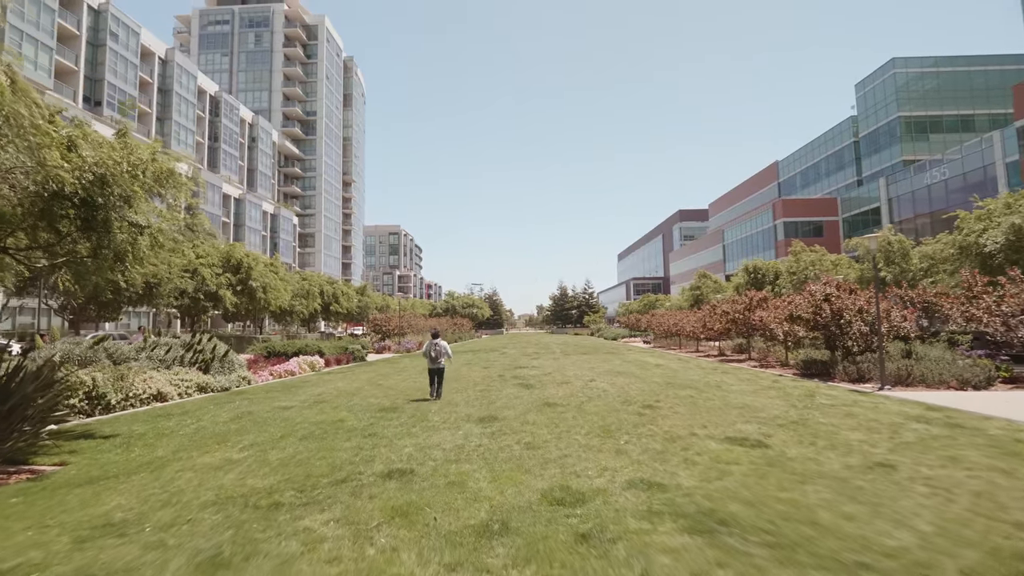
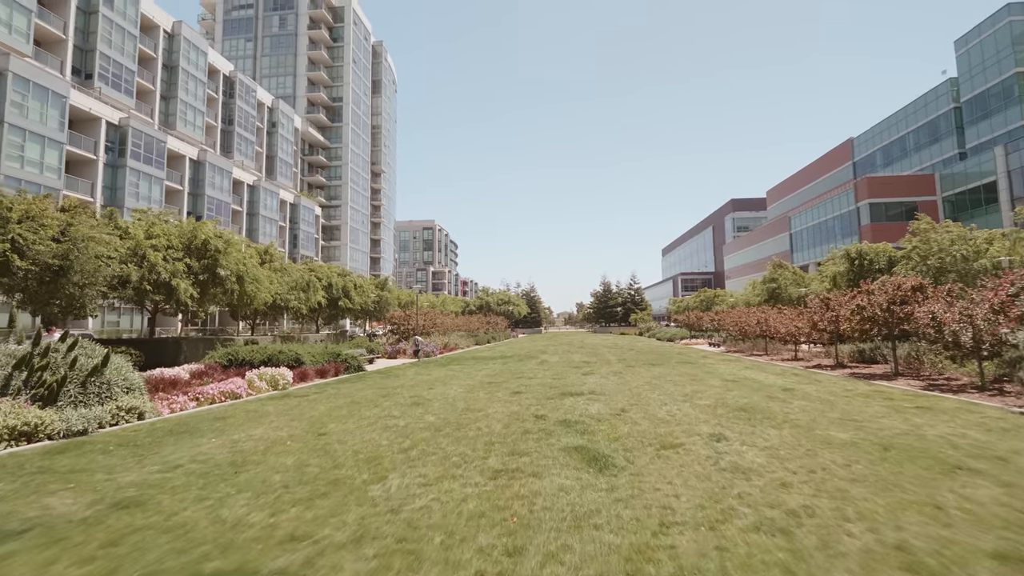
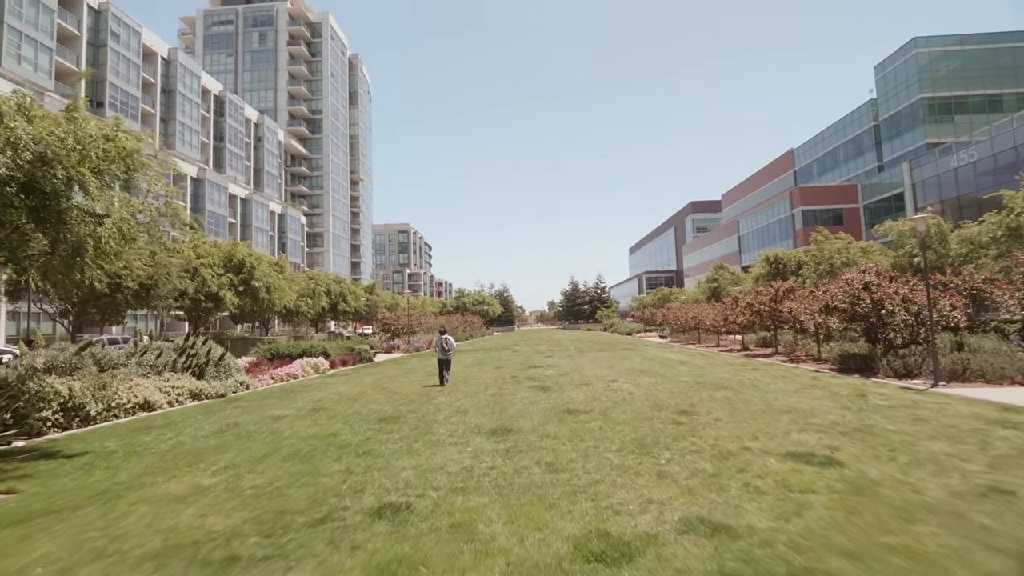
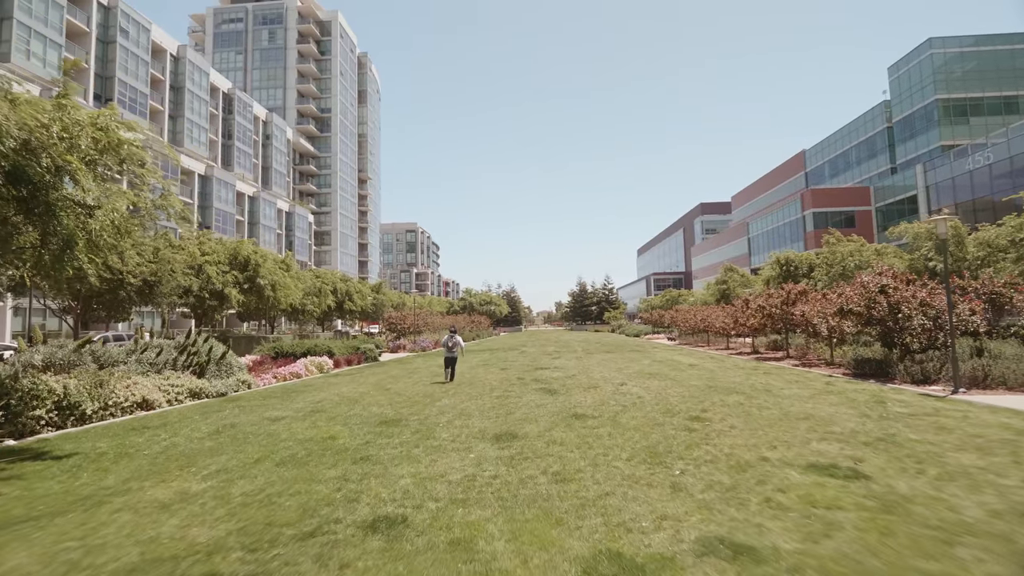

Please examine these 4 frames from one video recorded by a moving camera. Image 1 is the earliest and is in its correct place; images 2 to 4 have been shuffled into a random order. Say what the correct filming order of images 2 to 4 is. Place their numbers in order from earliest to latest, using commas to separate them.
3, 4, 2
